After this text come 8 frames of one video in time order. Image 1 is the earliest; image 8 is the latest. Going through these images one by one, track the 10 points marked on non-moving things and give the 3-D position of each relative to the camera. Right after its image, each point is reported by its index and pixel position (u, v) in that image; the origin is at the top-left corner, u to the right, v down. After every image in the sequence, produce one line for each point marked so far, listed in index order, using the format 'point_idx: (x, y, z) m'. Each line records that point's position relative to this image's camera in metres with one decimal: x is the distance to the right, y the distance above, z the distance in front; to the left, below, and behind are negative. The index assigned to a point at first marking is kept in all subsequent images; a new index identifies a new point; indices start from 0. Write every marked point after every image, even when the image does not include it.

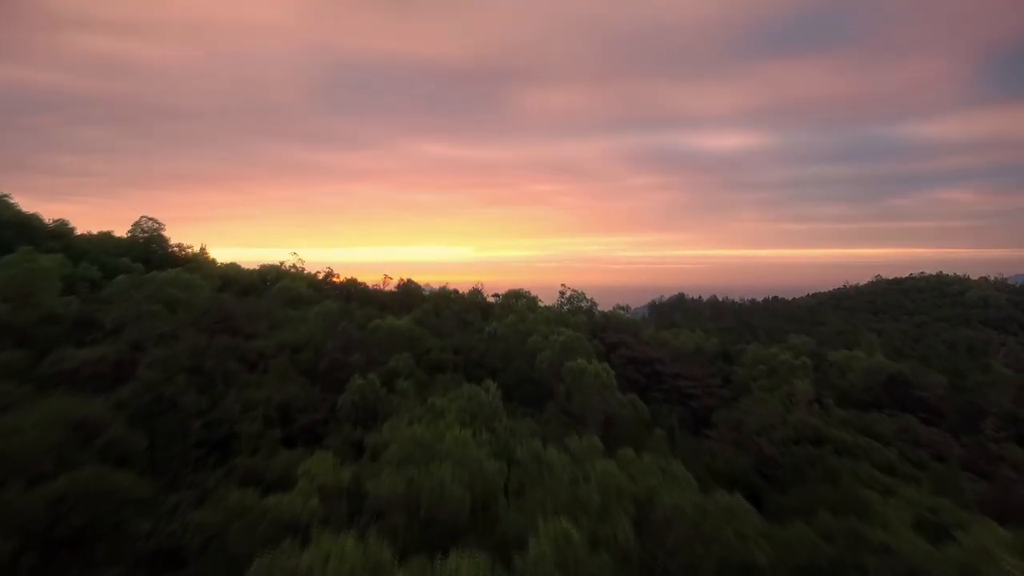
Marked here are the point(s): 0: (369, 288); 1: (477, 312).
0: (-2.1, 0.0, +14.7) m
1: (-0.5, -0.3, +12.8) m
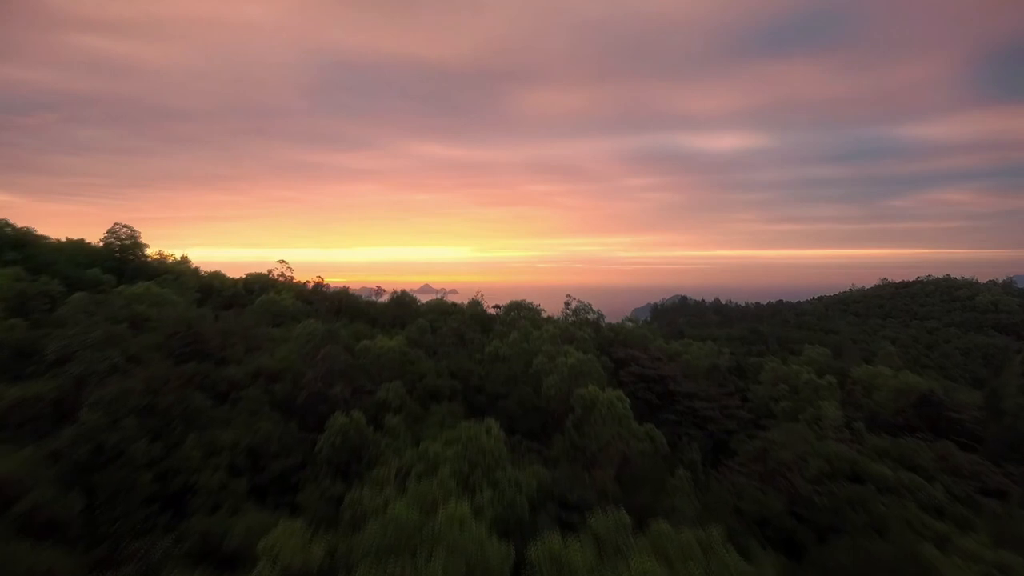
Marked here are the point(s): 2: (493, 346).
0: (-2.1, -0.2, +13.7) m
1: (-0.4, -0.5, +11.8) m
2: (-0.2, -0.6, +10.2) m
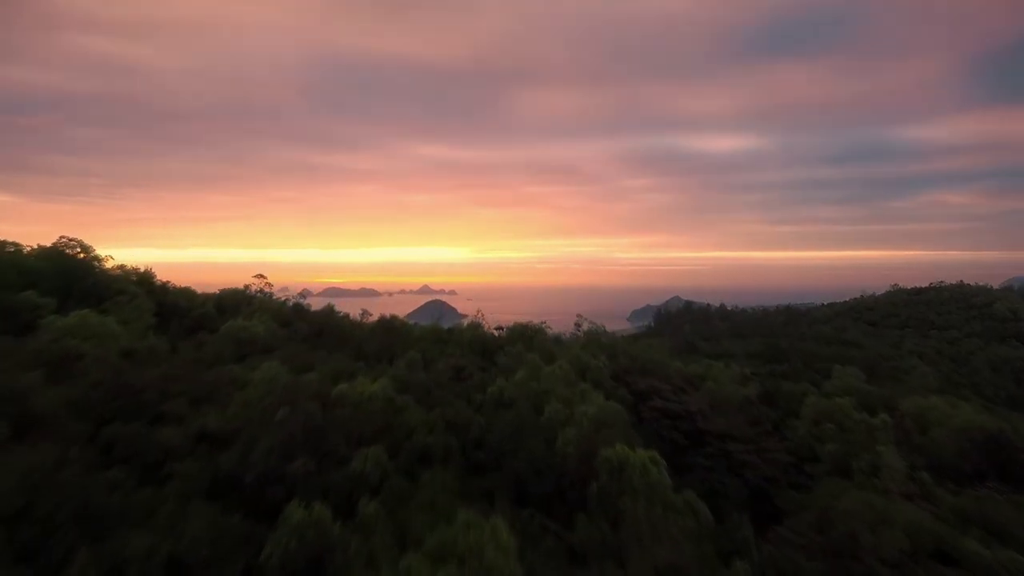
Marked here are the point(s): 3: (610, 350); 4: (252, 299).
0: (-2.0, -0.4, +12.1) m
1: (-0.4, -0.7, +10.2) m
2: (-0.1, -0.9, +8.7) m
3: (+1.3, -0.8, +13.2) m
4: (-3.6, -0.2, +13.7) m
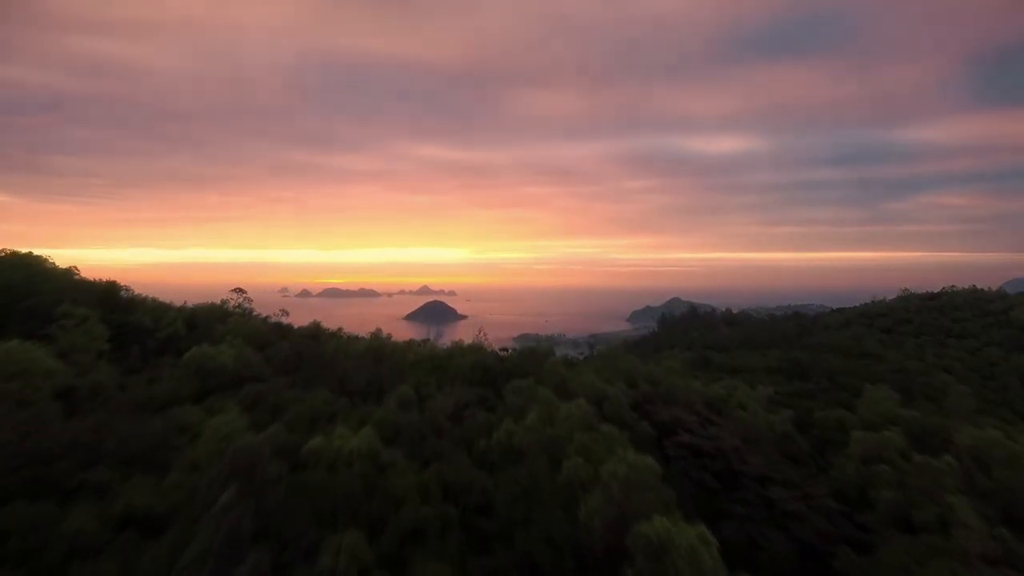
0: (-2.0, -0.6, +10.8) m
1: (-0.3, -0.9, +8.9) m
2: (-0.1, -1.0, +7.3) m
3: (+1.4, -1.0, +11.9) m
4: (-3.5, -0.3, +12.3) m
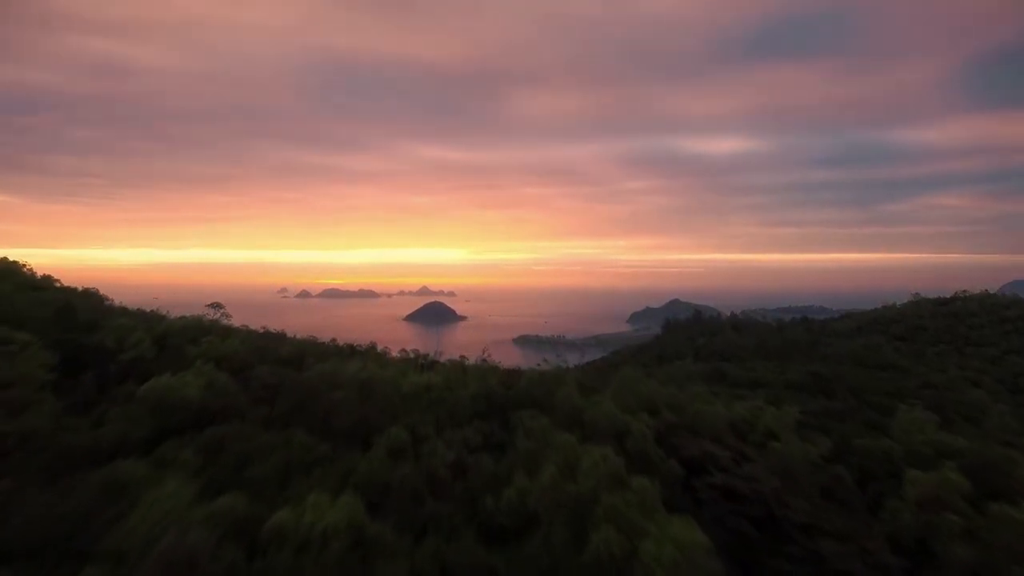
0: (-1.9, -0.8, +9.5) m
1: (-0.2, -1.1, +7.6) m
2: (0.0, -1.2, +6.1) m
3: (+1.4, -1.2, +10.7) m
4: (-3.4, -0.5, +11.1) m
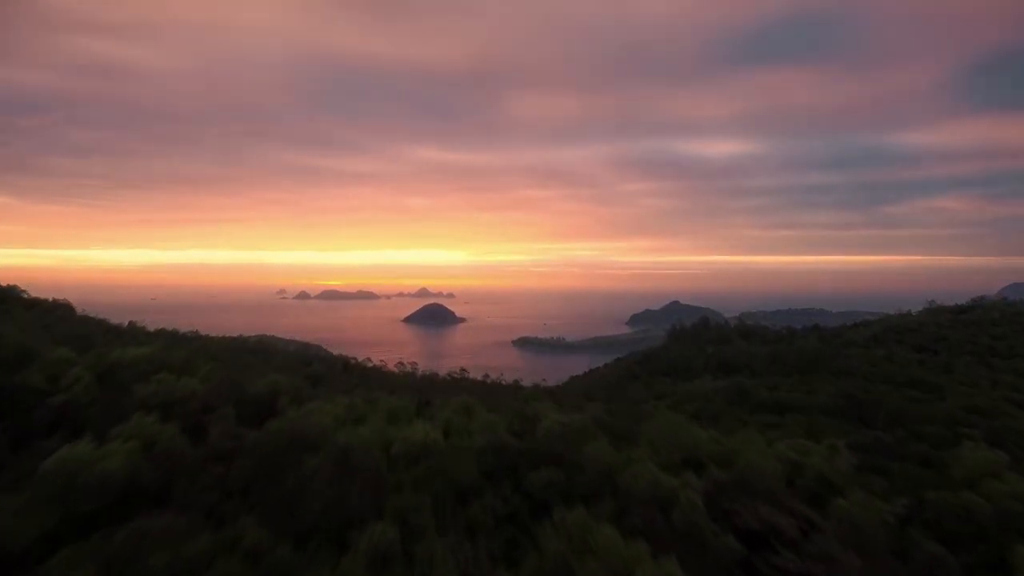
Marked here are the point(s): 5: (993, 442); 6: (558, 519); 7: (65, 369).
0: (-1.8, -1.0, +7.8) m
1: (-0.1, -1.3, +5.9) m
2: (+0.1, -1.4, +4.3) m
3: (+1.6, -1.4, +8.9) m
4: (-3.3, -0.7, +9.3) m
5: (+7.0, -2.2, +14.6) m
6: (+0.3, -1.3, +6.0) m
7: (-3.9, -0.7, +8.7) m
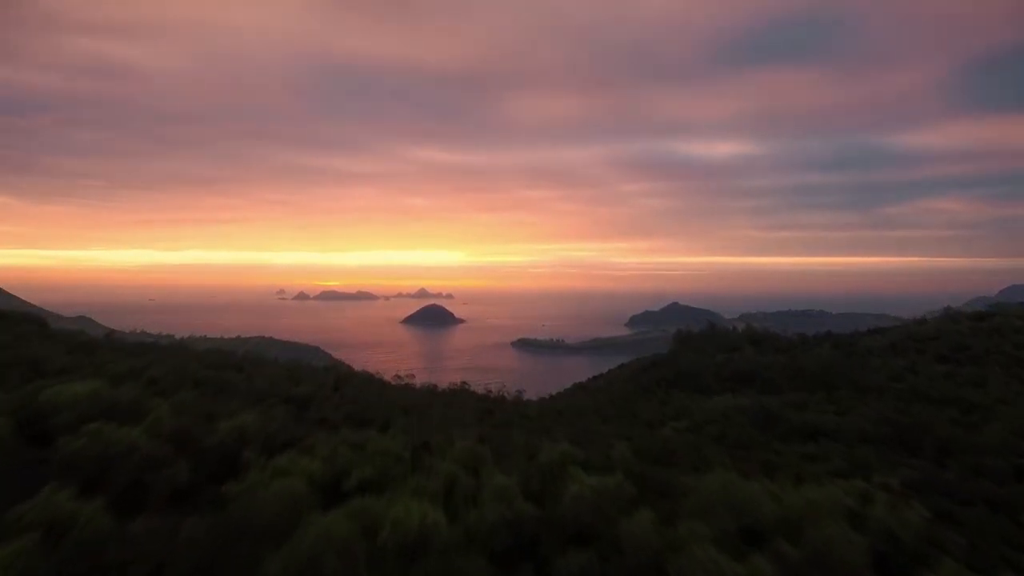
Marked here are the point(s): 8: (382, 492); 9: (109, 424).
0: (-1.6, -1.2, +6.2) m
1: (0.0, -1.5, +4.3) m
2: (+0.3, -1.6, +2.7) m
3: (+1.7, -1.7, +7.3) m
4: (-3.2, -0.9, +7.7) m
5: (+7.1, -2.4, +13.0) m
6: (+0.4, -1.5, +4.3) m
7: (-3.8, -0.9, +7.1) m
8: (-0.9, -1.4, +6.8) m
9: (-3.0, -1.0, +7.3) m
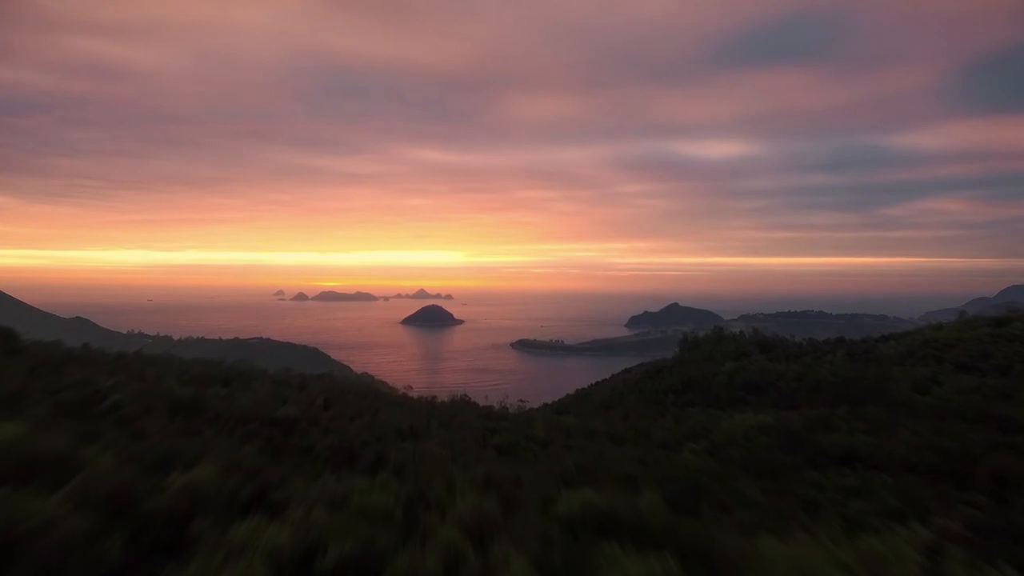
0: (-1.5, -1.4, +4.6) m
1: (+0.1, -1.7, +2.8) m
2: (+0.4, -1.8, +1.2) m
3: (+1.8, -1.8, +5.8) m
4: (-3.1, -1.1, +6.2) m
5: (+7.2, -2.6, +11.5) m
6: (+0.5, -1.7, +2.8) m
7: (-3.7, -1.0, +5.6) m
8: (-0.8, -1.5, +5.3) m
9: (-2.9, -1.2, +5.8) m
